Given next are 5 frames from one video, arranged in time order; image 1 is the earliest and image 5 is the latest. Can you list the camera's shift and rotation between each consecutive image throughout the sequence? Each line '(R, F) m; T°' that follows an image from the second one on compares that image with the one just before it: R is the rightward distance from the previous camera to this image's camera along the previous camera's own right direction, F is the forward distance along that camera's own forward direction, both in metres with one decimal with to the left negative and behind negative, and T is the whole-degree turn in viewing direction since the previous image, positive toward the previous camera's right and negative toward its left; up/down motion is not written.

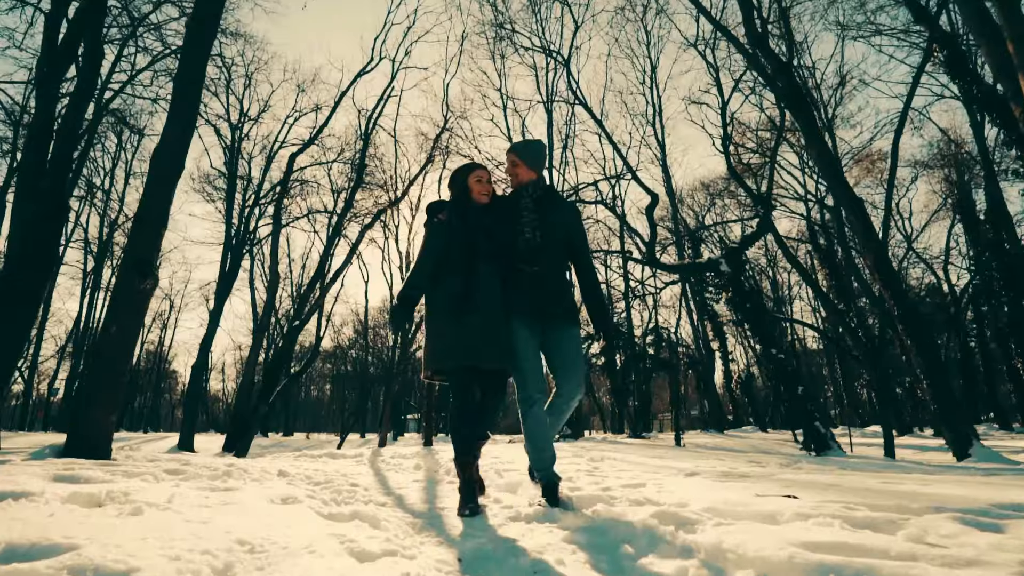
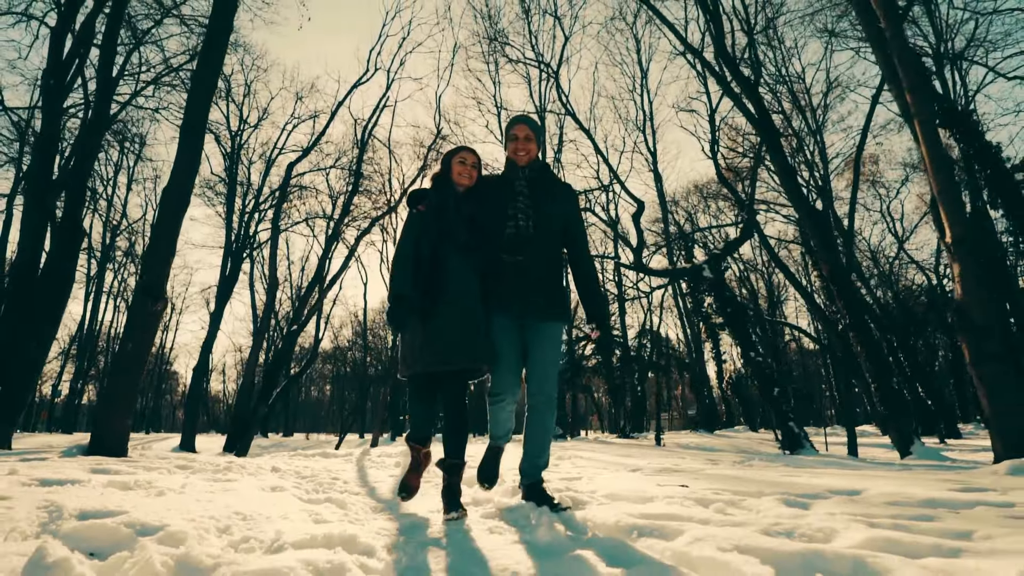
(+0.3, -0.6) m; 0°
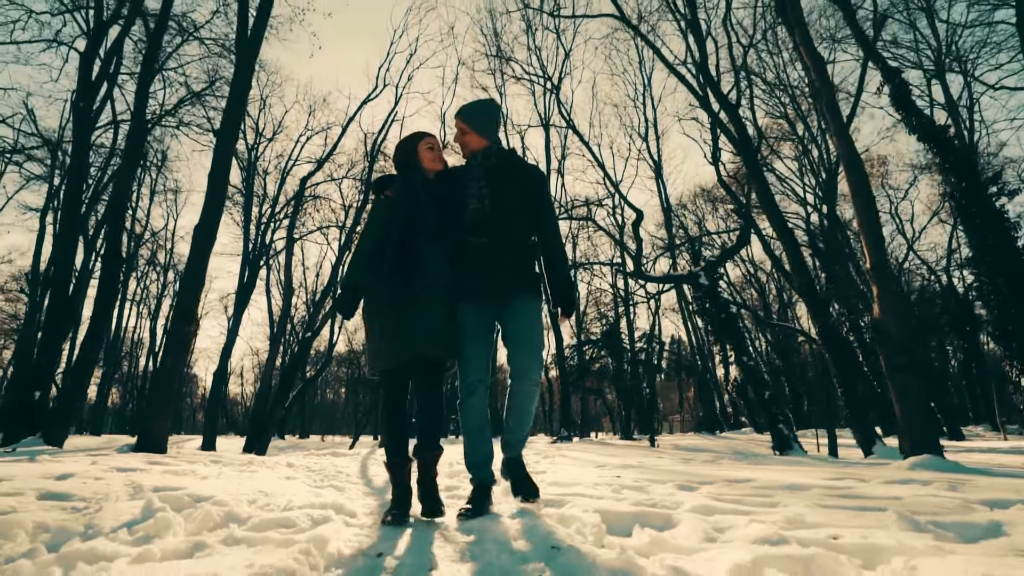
(+0.3, -0.7) m; -1°
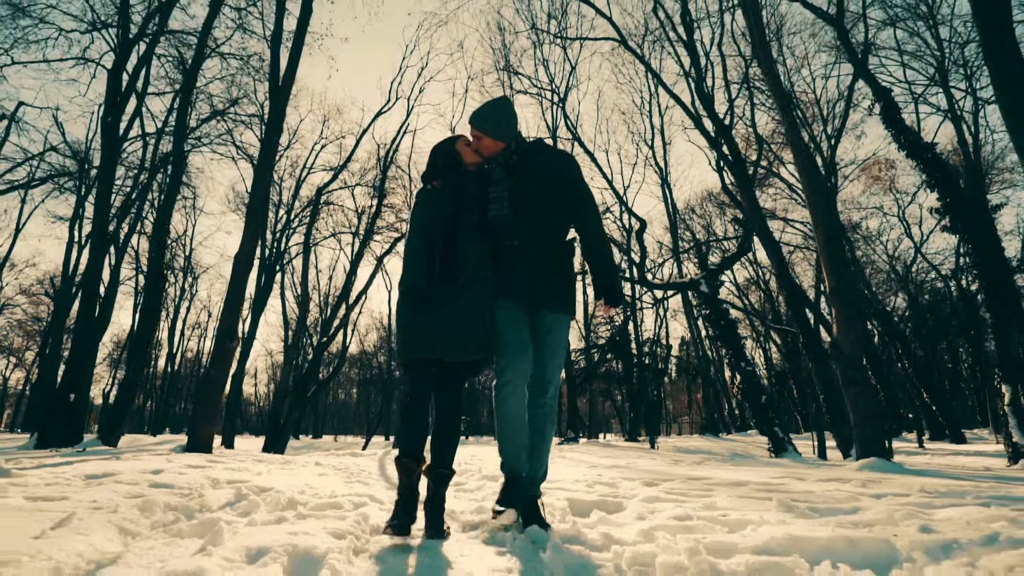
(+0.1, -0.7) m; -1°
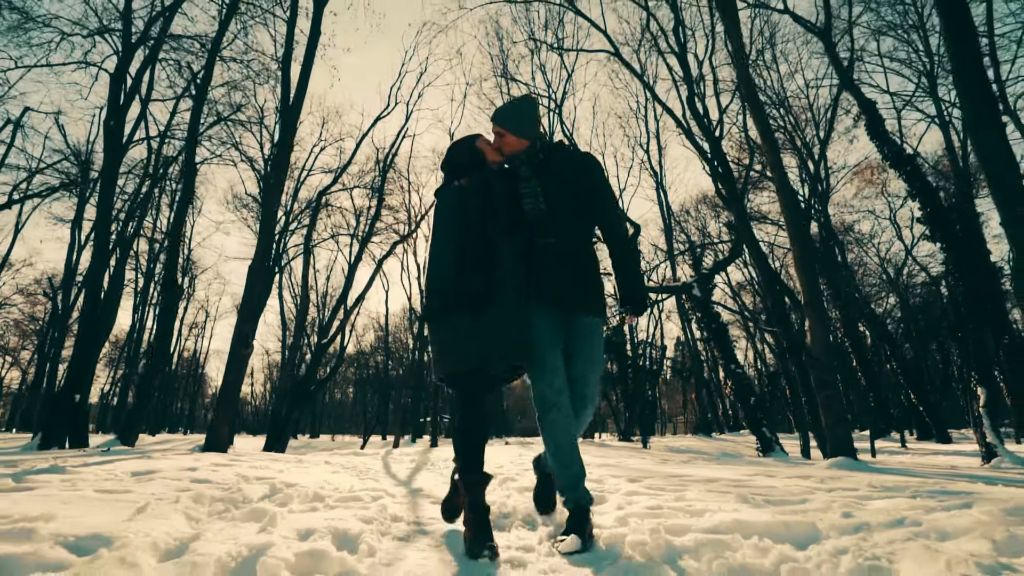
(0.0, -0.4) m; 0°
